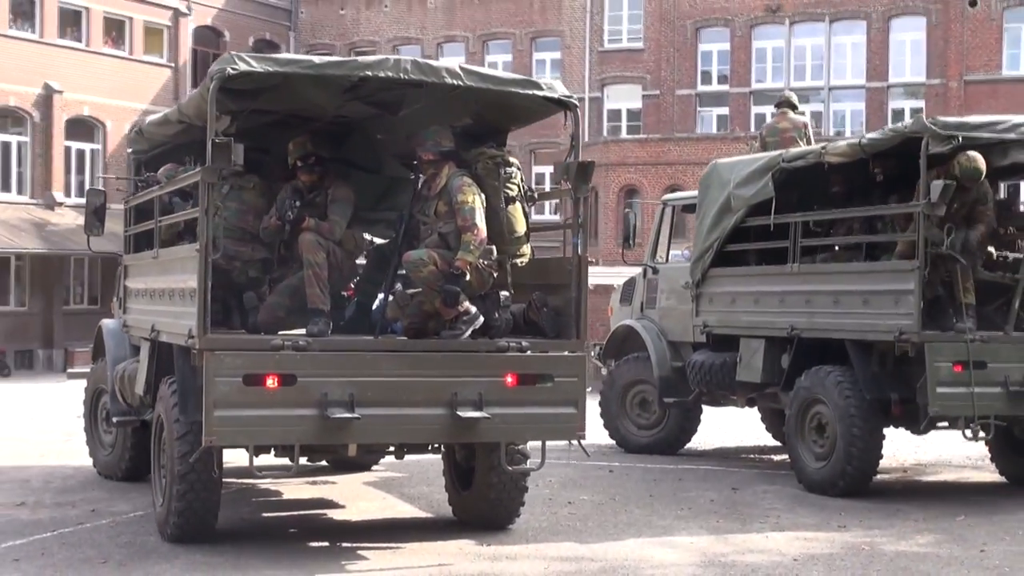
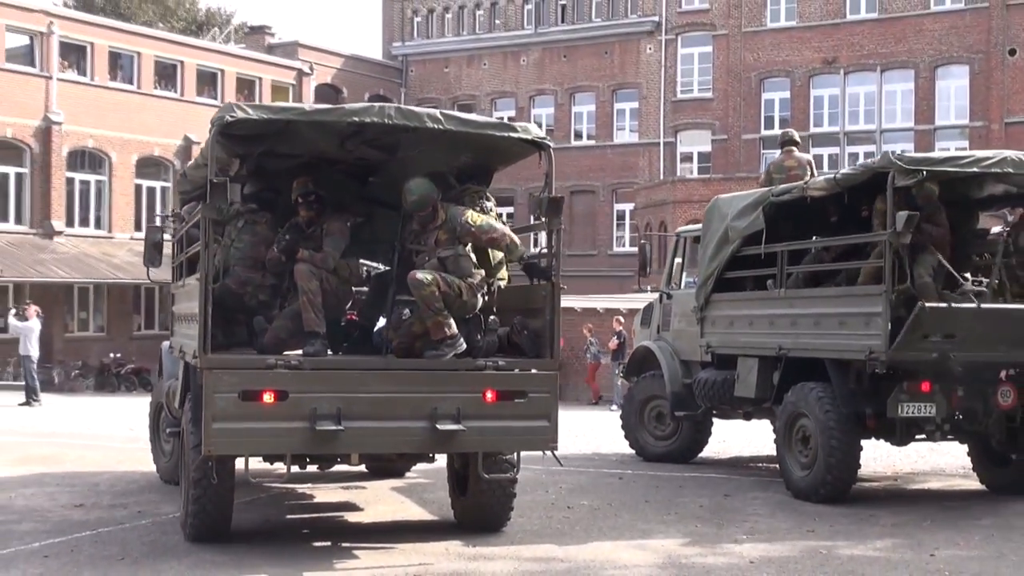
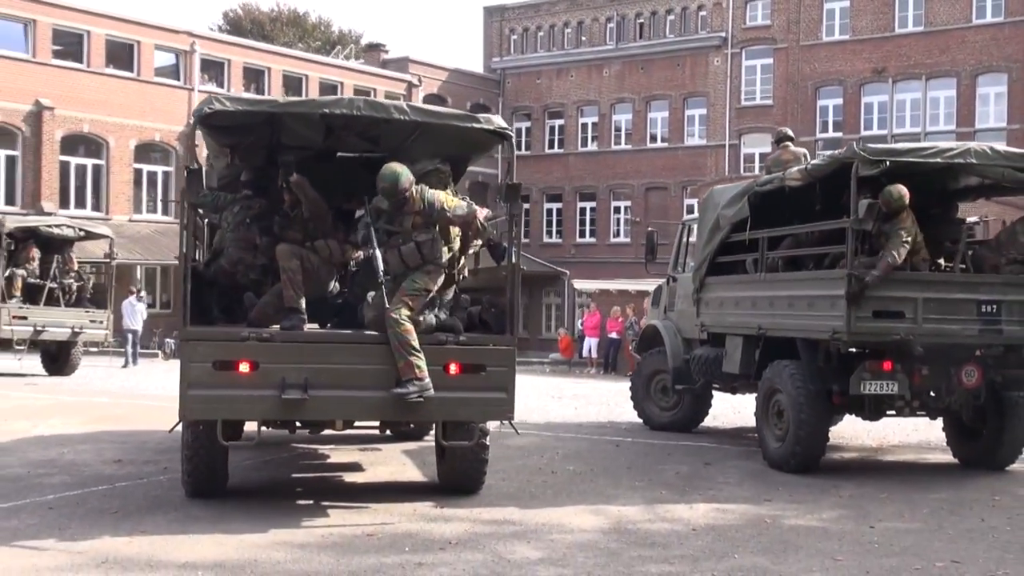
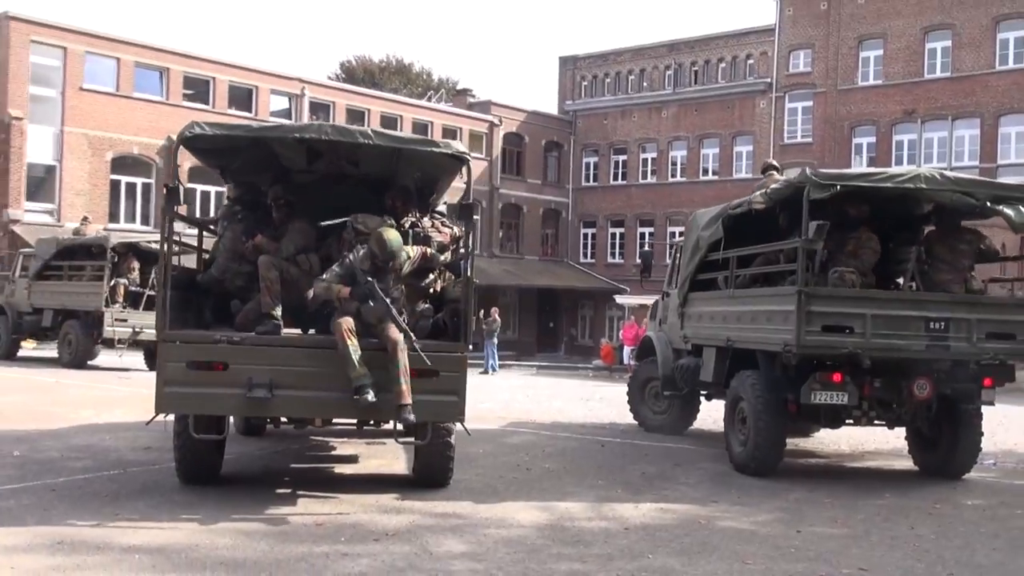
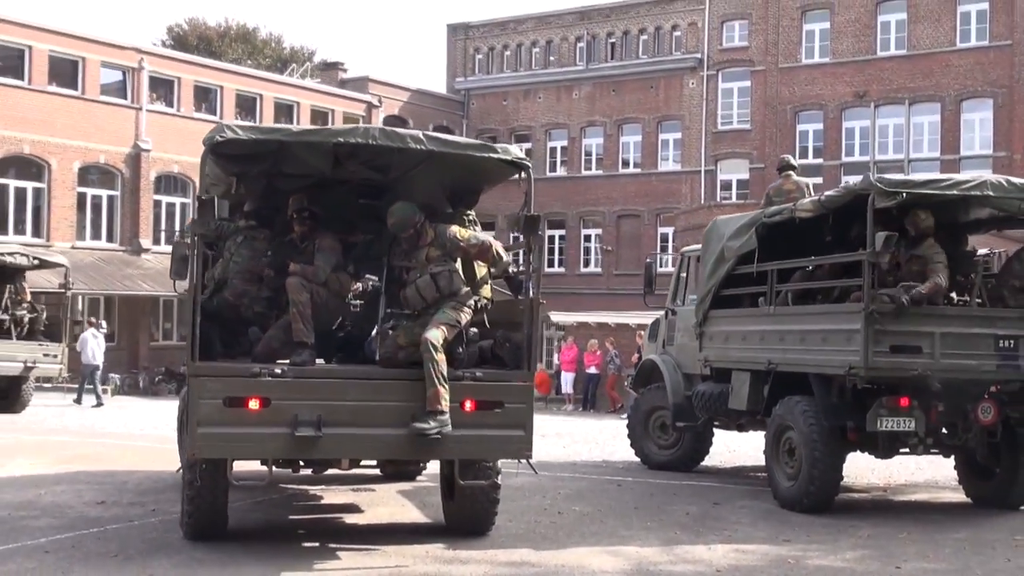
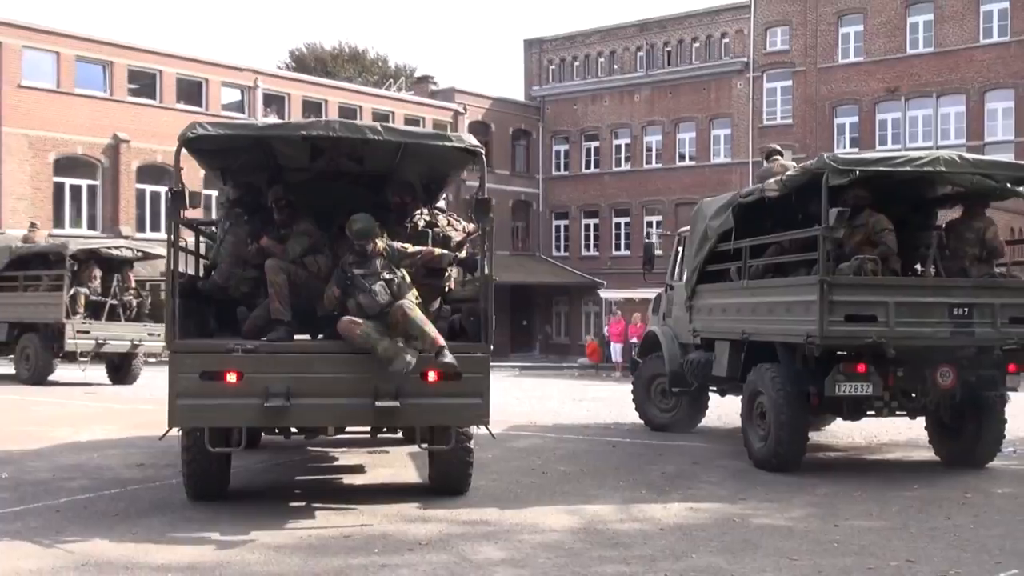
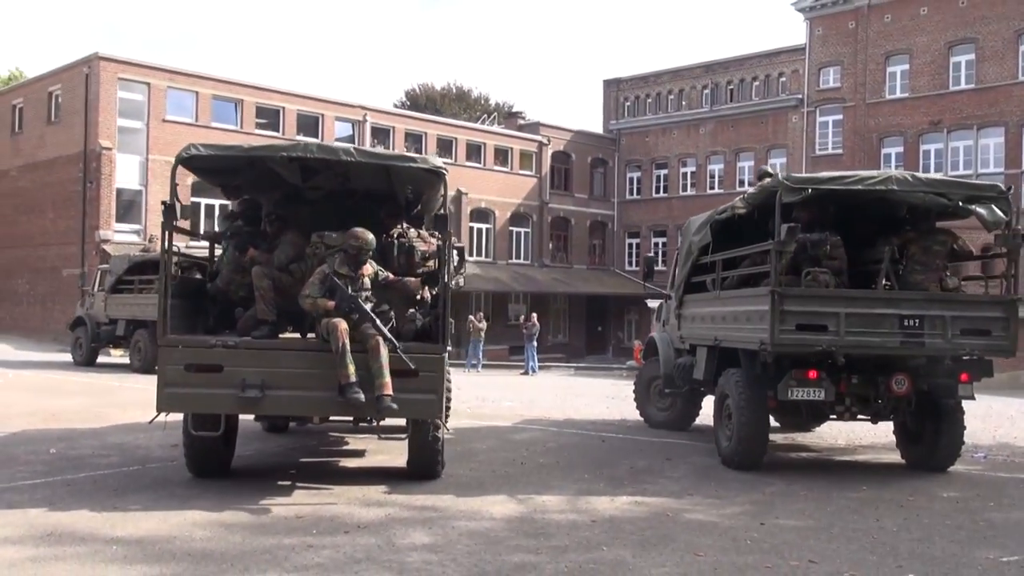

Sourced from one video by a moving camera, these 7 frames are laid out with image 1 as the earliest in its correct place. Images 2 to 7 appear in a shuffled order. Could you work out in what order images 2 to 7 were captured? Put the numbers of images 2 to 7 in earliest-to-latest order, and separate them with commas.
2, 5, 3, 6, 4, 7
